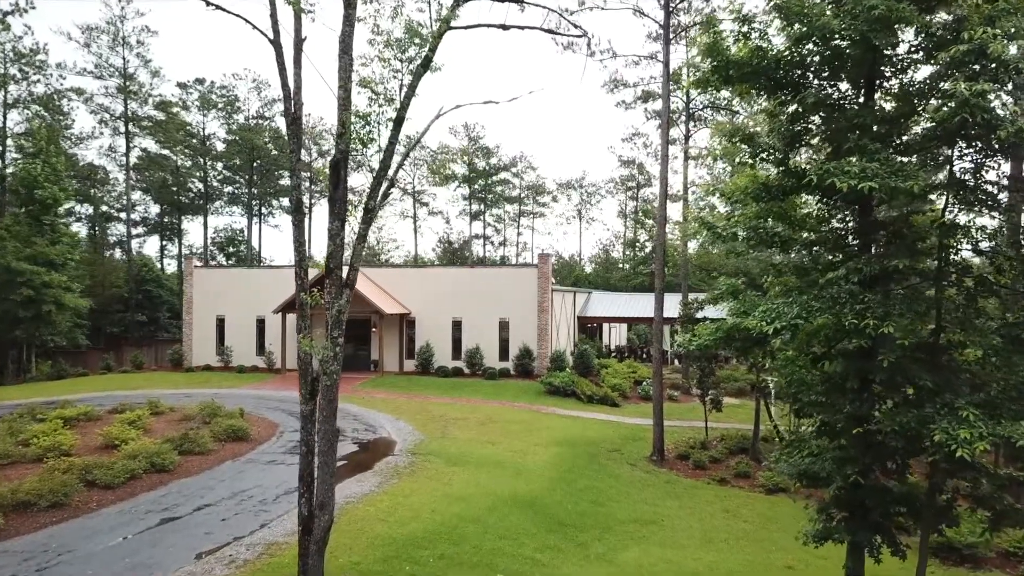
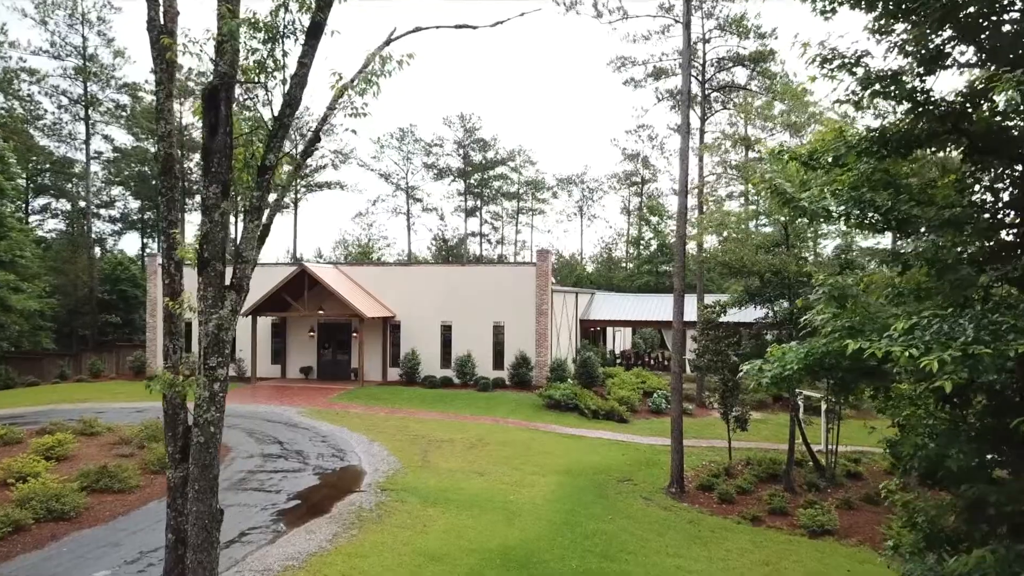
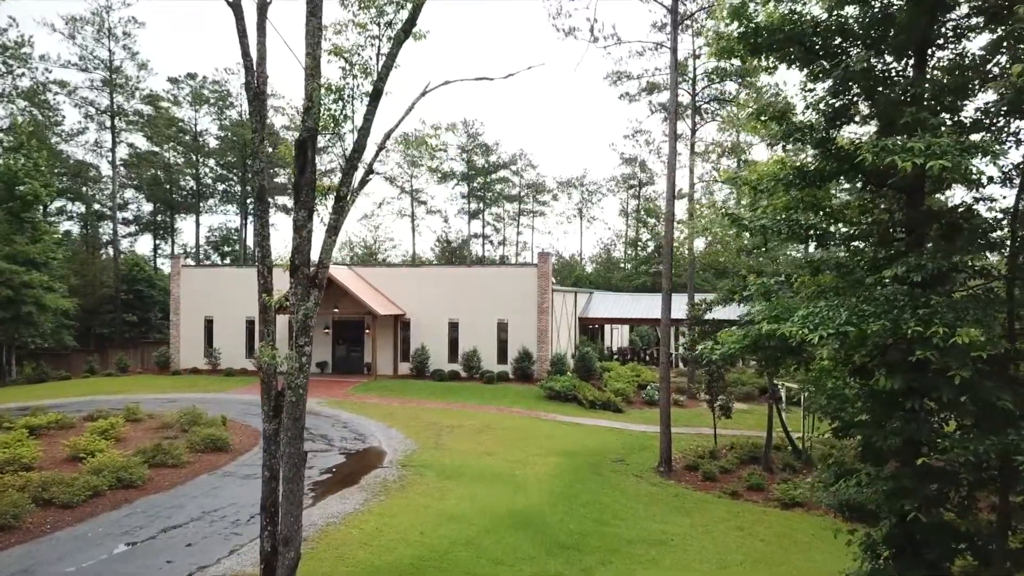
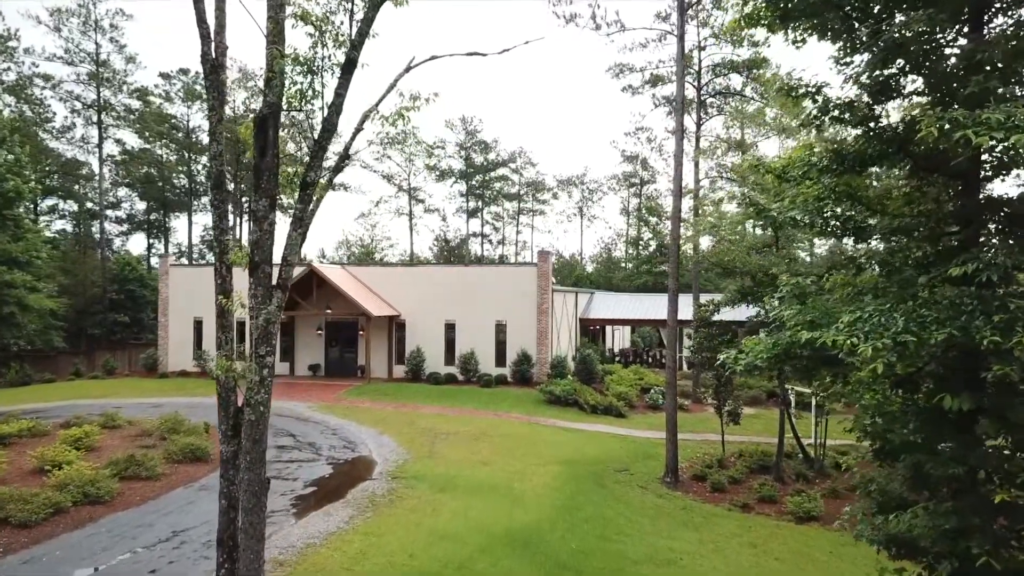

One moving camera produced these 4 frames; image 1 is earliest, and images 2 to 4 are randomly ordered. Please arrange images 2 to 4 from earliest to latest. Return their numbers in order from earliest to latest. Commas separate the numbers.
3, 4, 2
